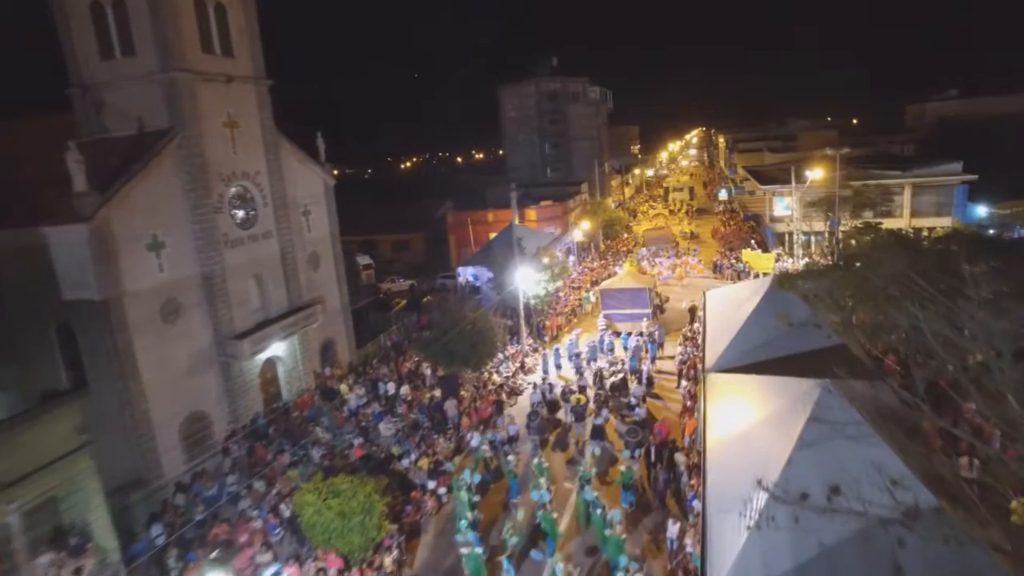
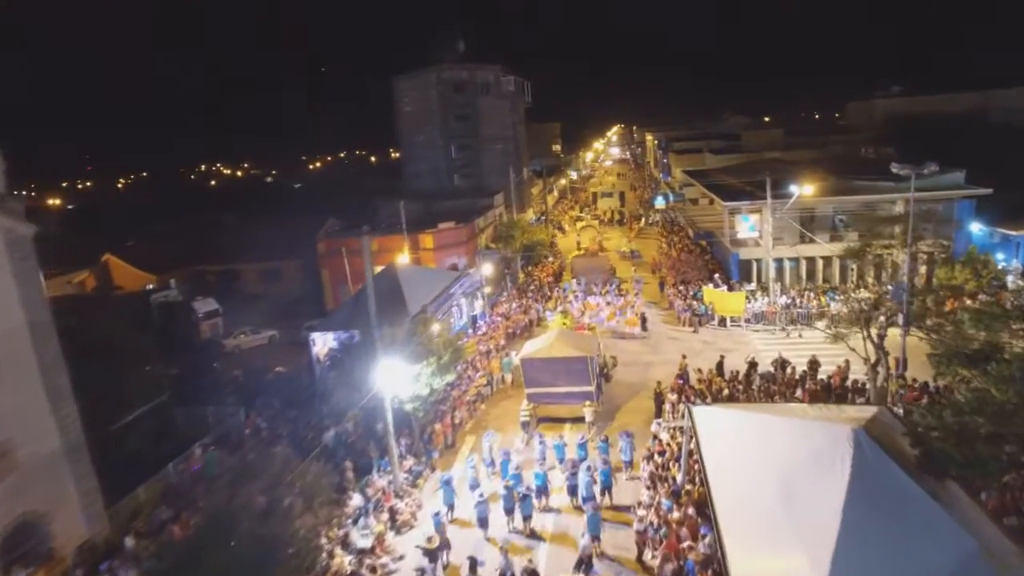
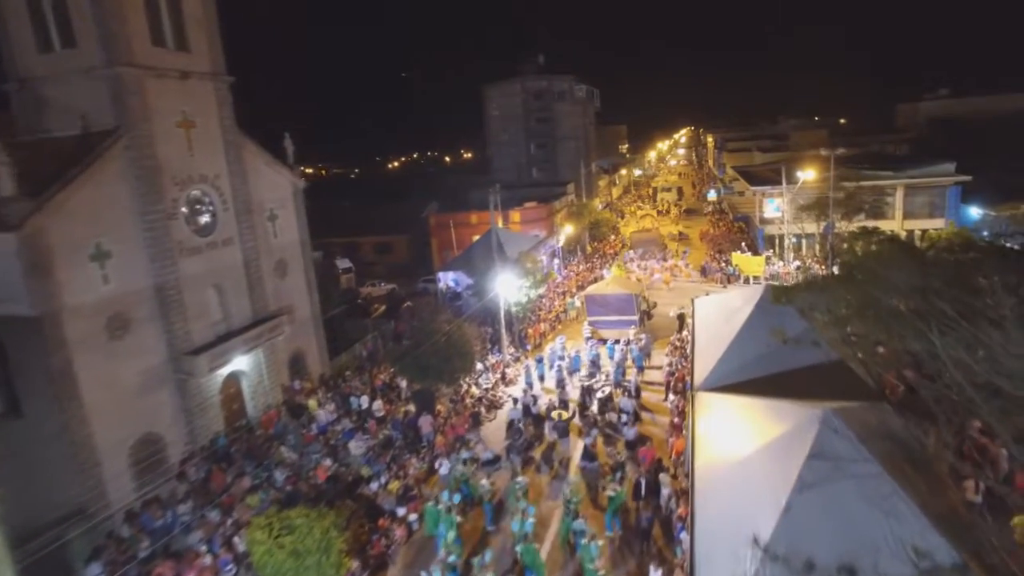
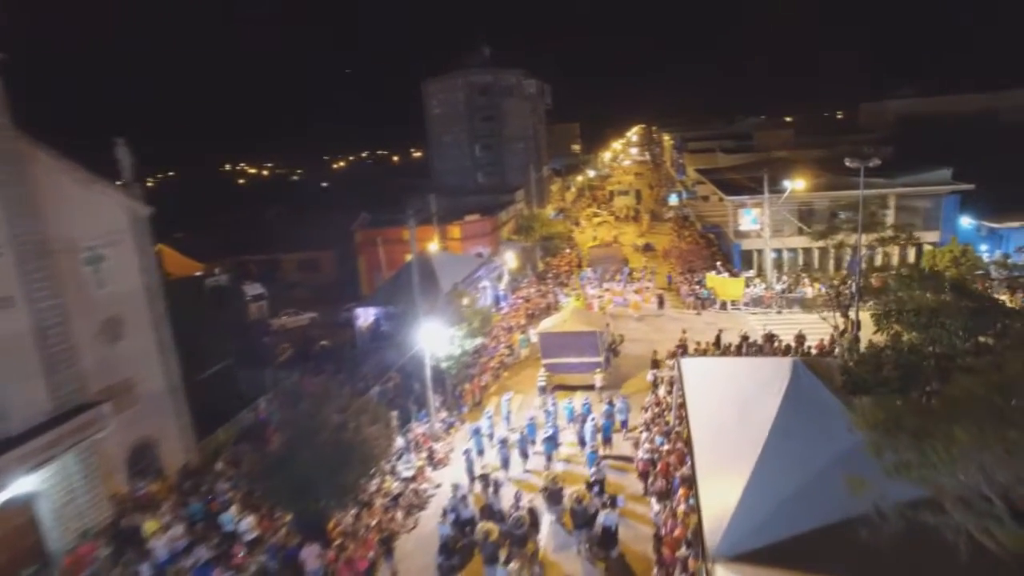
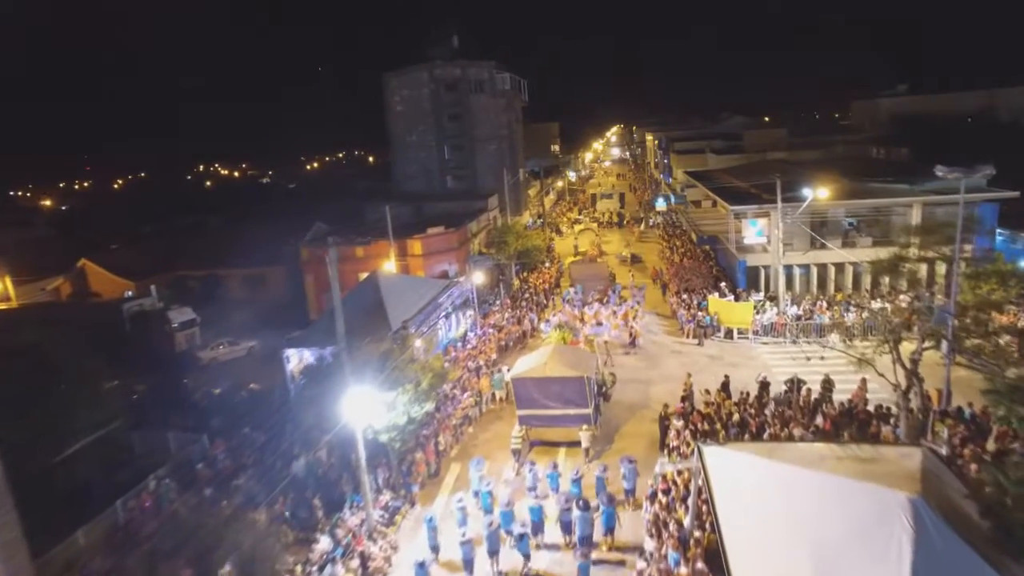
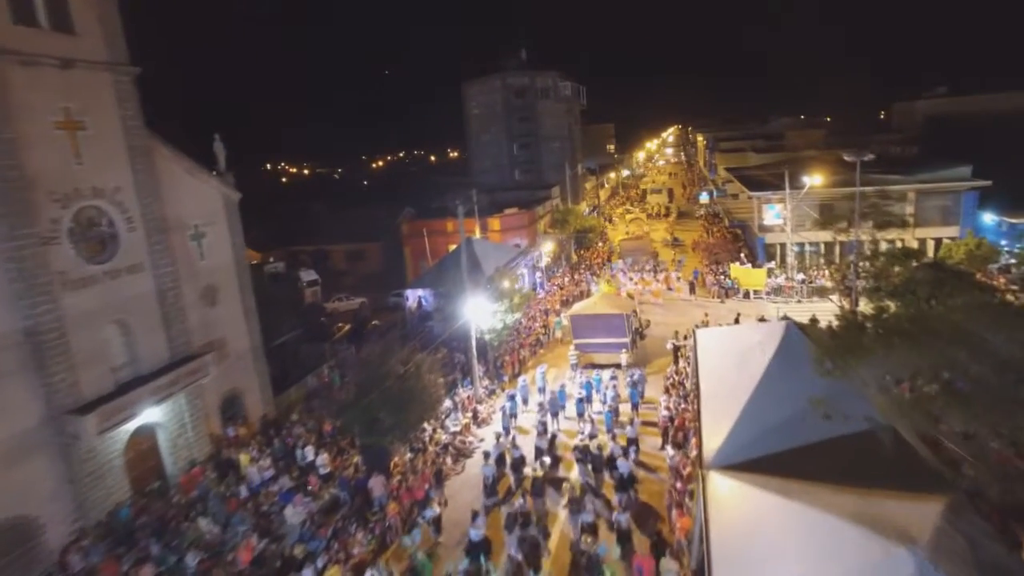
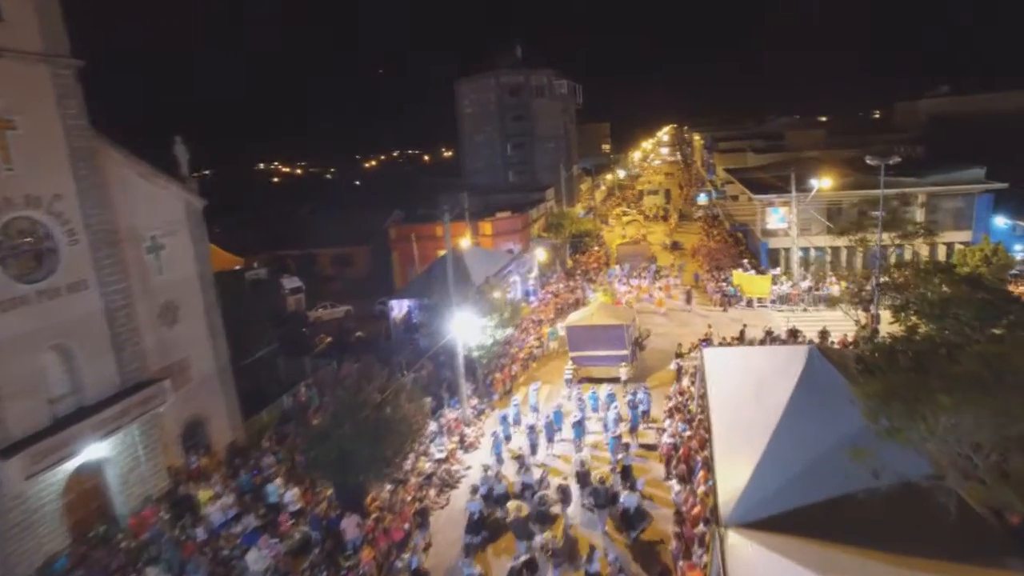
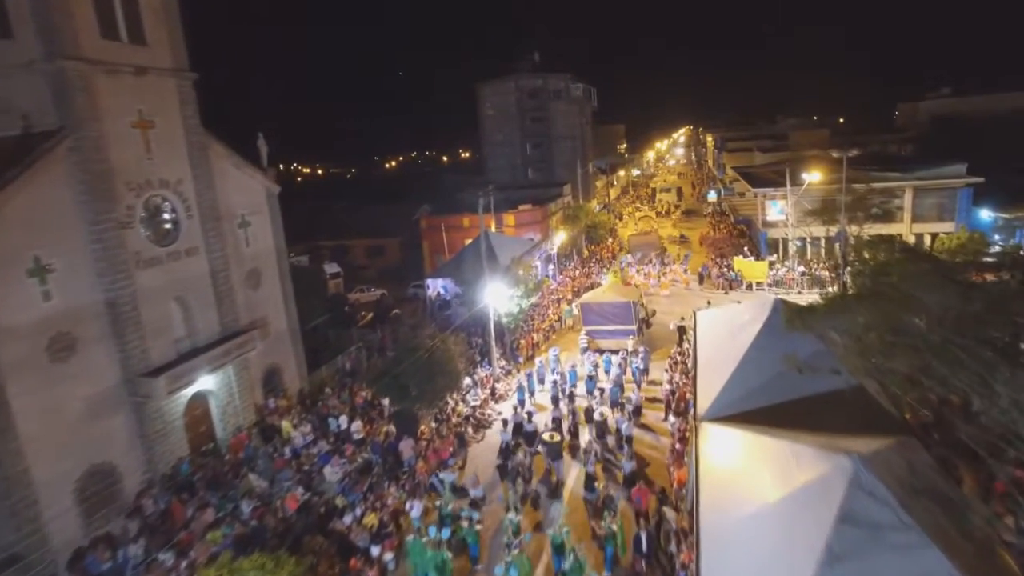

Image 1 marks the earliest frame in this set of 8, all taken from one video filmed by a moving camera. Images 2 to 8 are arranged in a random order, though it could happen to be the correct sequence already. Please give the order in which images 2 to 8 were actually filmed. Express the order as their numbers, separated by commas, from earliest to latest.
3, 8, 6, 7, 4, 2, 5
